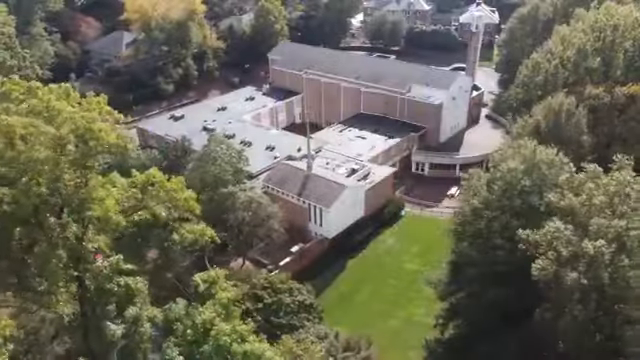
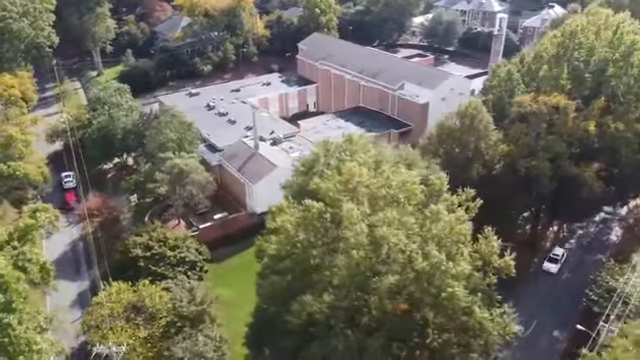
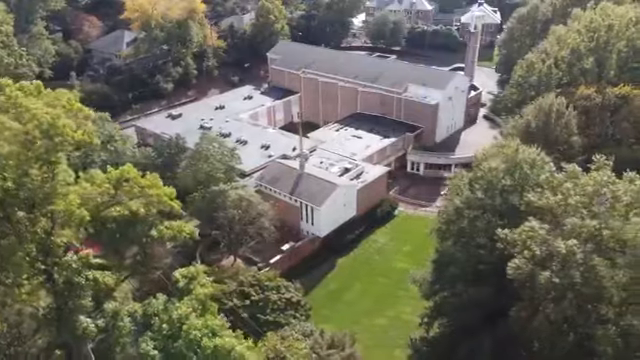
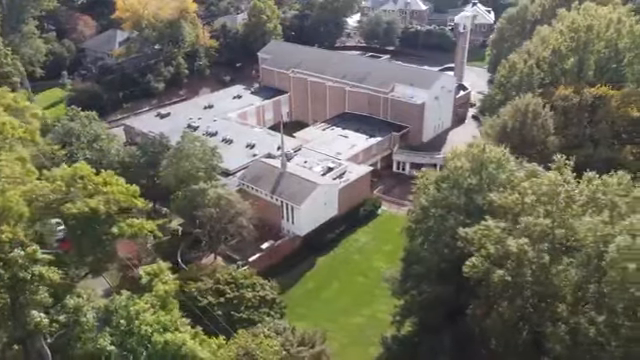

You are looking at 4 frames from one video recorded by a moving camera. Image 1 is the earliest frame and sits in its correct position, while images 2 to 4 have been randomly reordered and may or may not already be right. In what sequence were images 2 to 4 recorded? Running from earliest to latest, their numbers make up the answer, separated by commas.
3, 4, 2
